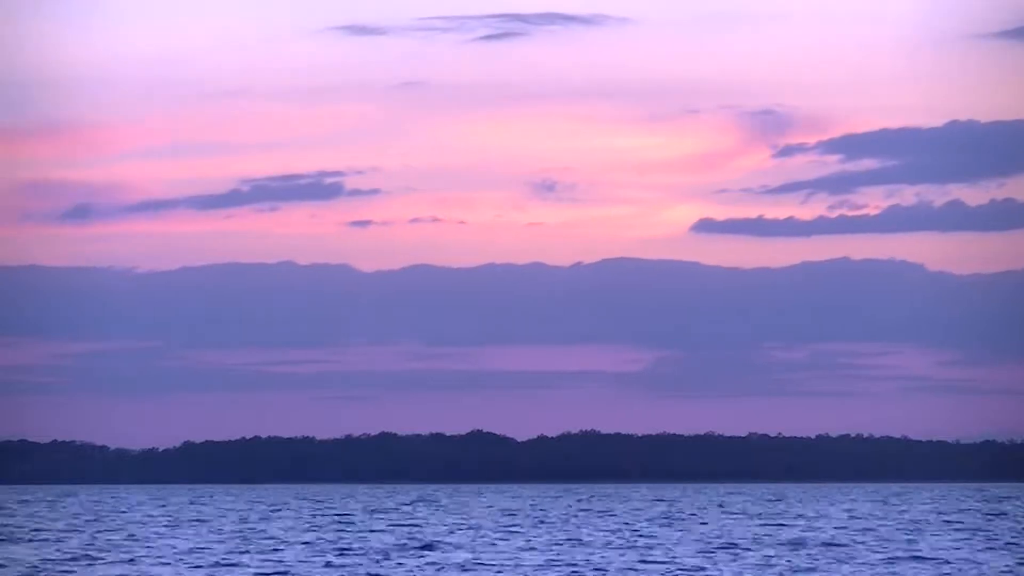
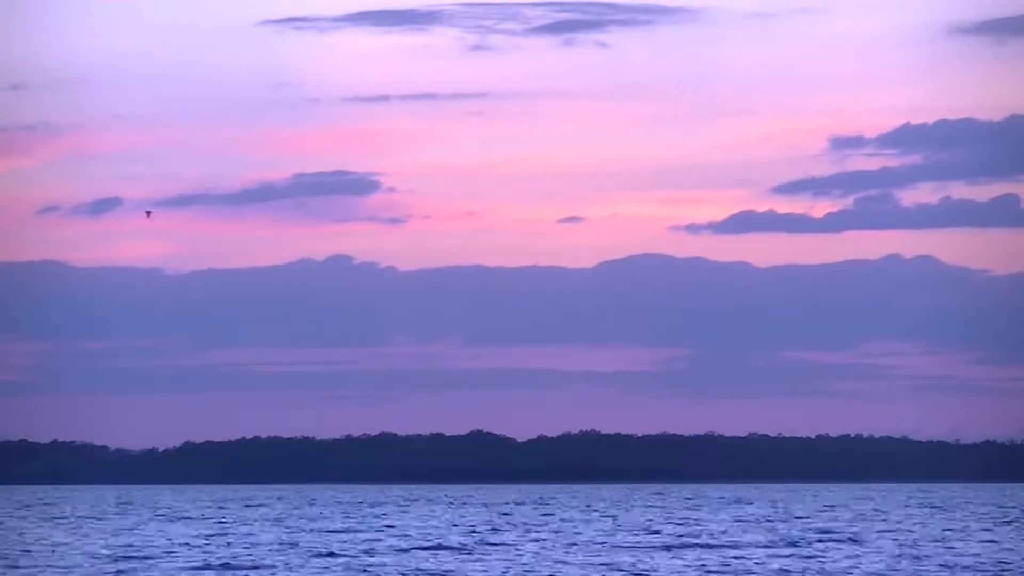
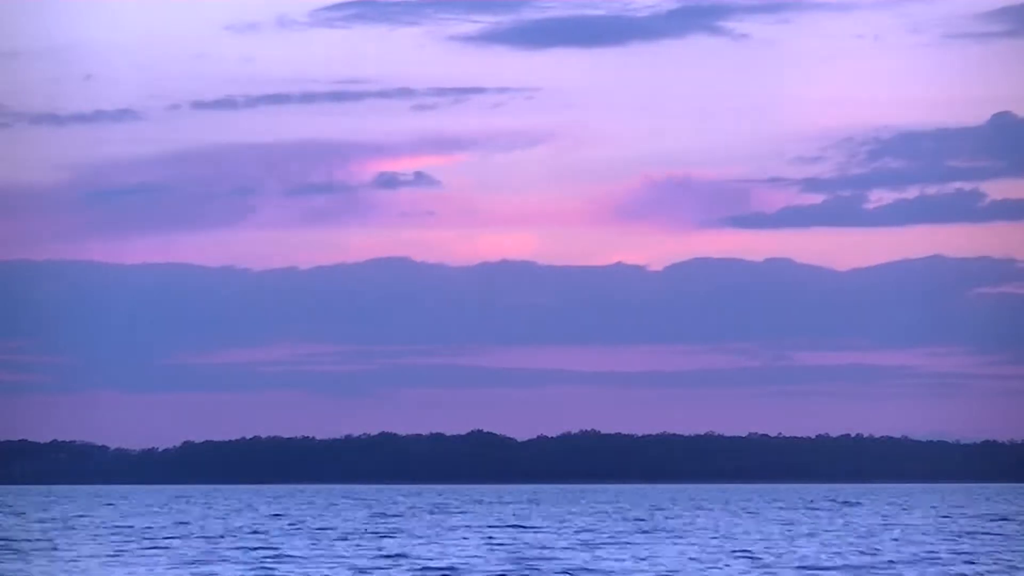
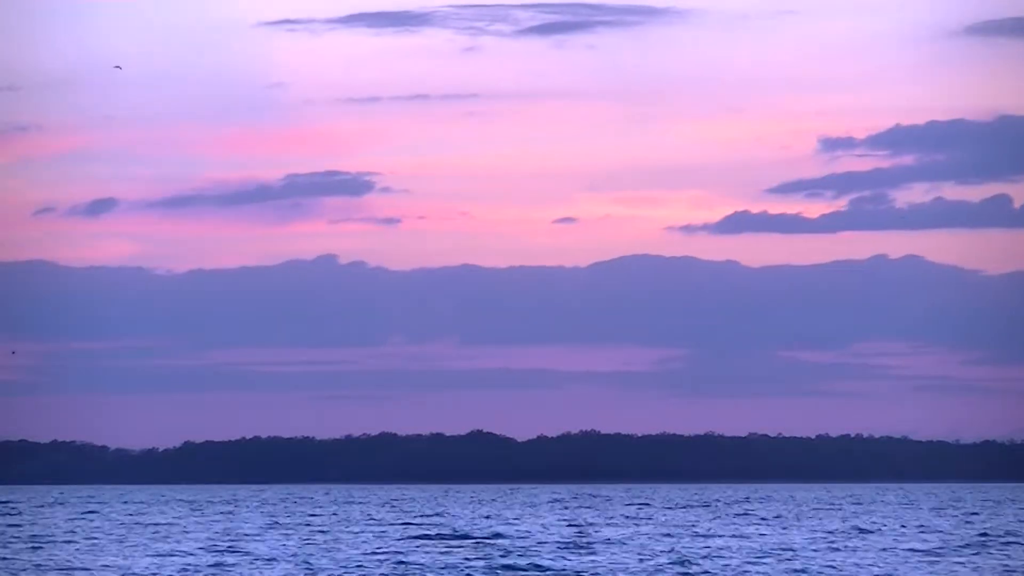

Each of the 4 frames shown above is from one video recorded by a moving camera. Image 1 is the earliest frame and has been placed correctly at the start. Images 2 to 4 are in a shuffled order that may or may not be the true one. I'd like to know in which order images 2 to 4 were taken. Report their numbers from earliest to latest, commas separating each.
4, 2, 3
